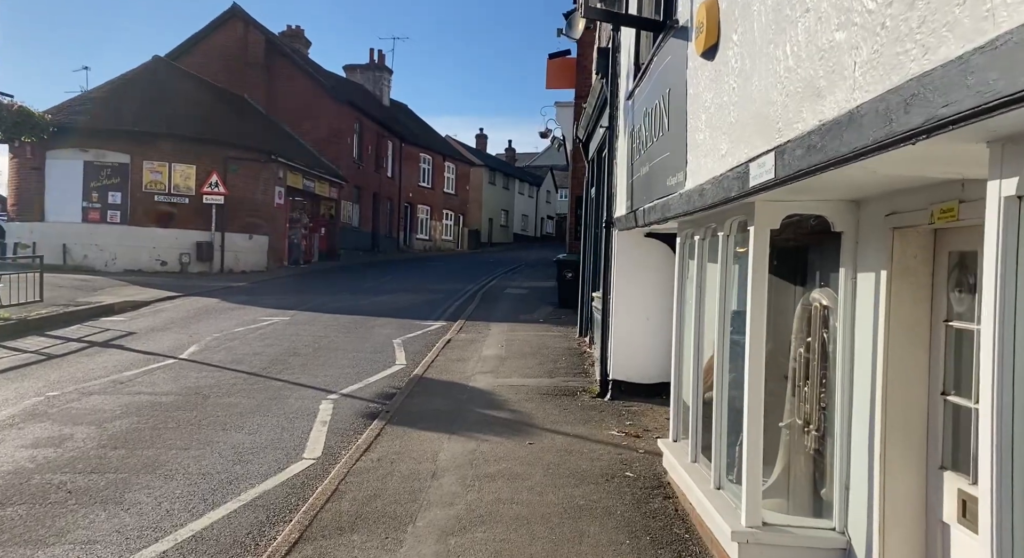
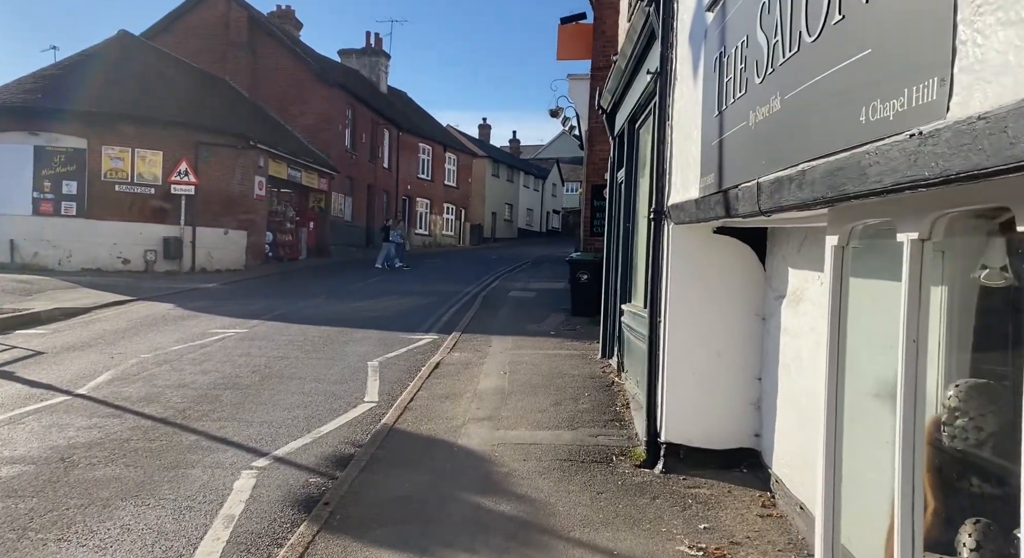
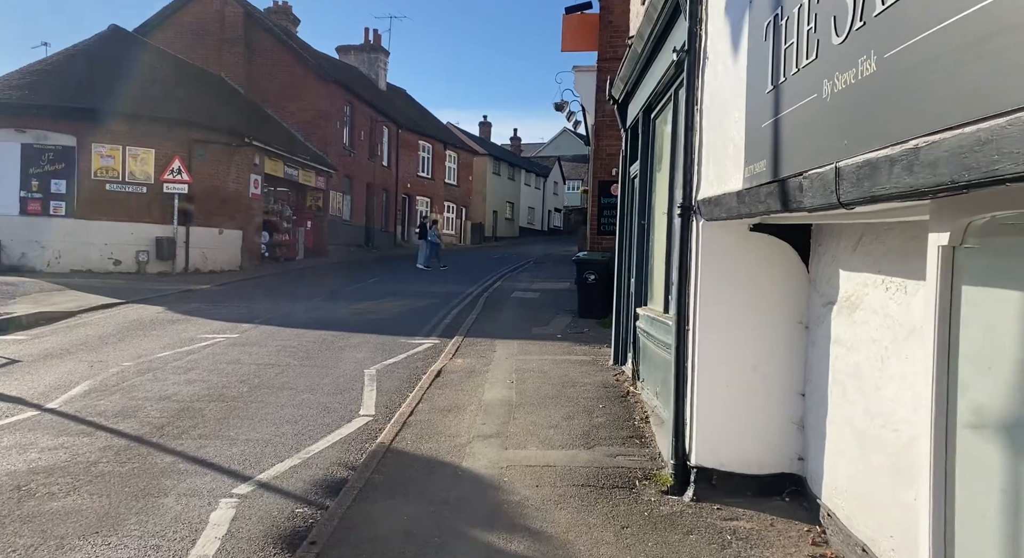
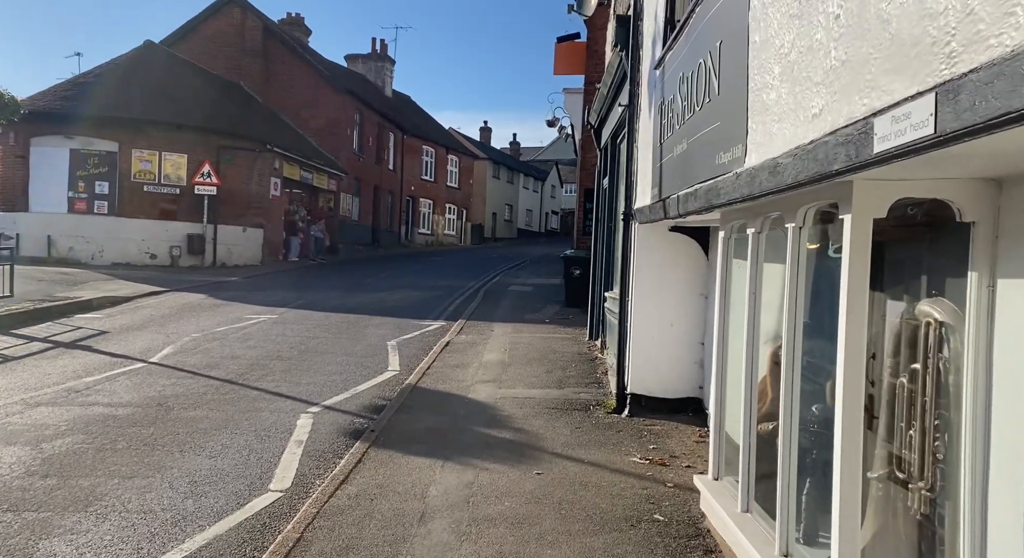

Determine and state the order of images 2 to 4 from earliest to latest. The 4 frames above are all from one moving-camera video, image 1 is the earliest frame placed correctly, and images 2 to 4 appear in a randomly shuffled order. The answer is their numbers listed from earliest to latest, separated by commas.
4, 2, 3
